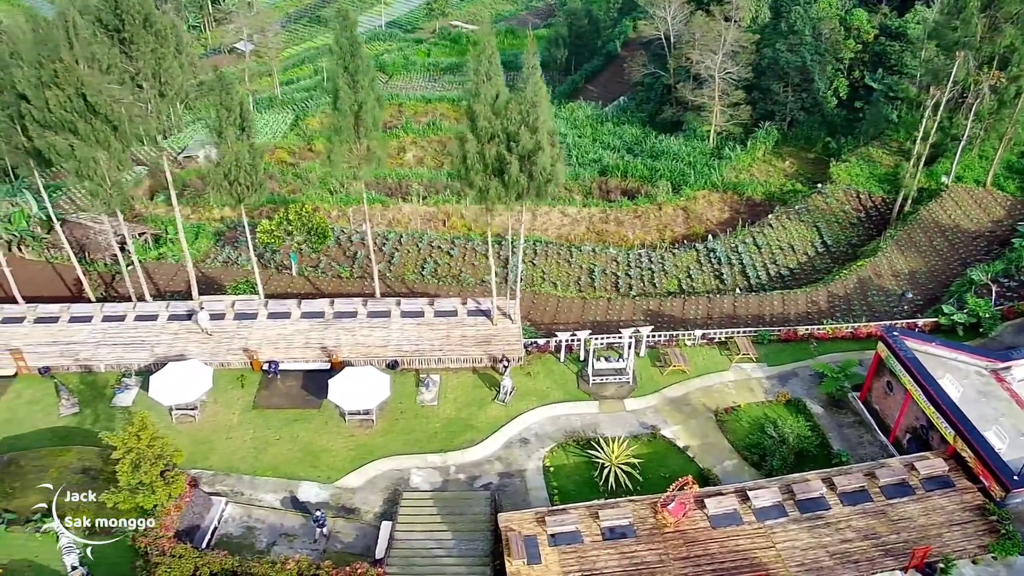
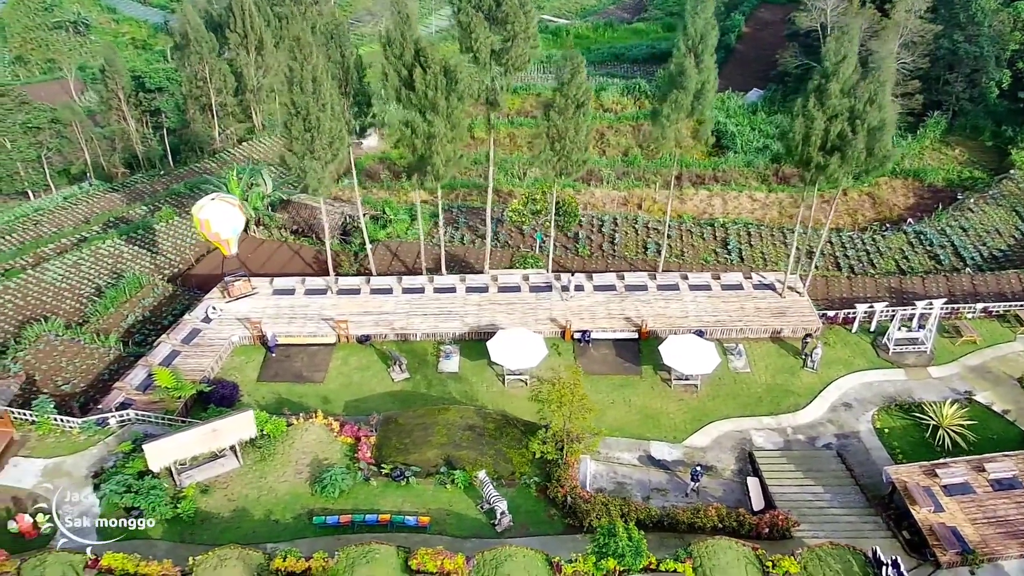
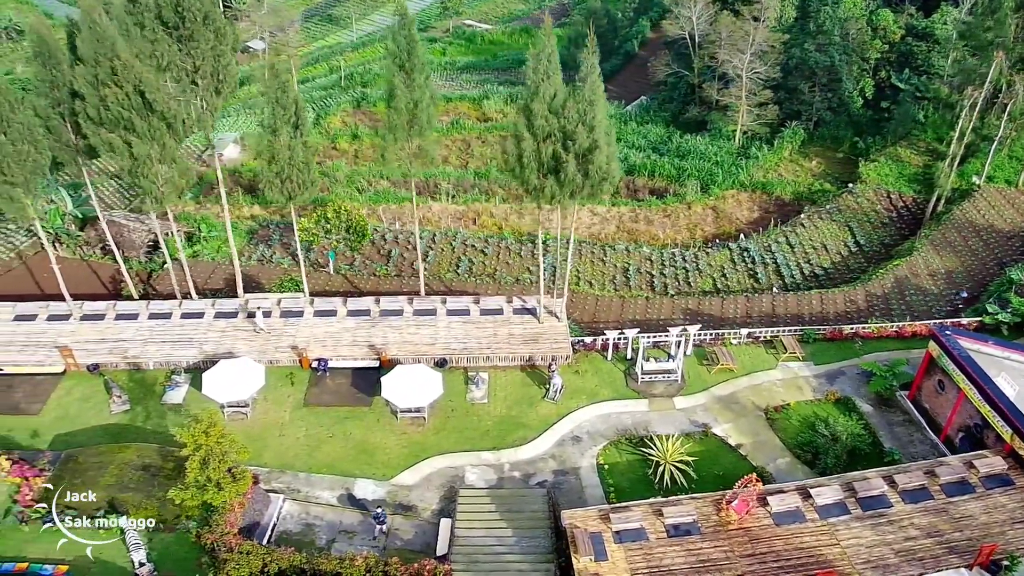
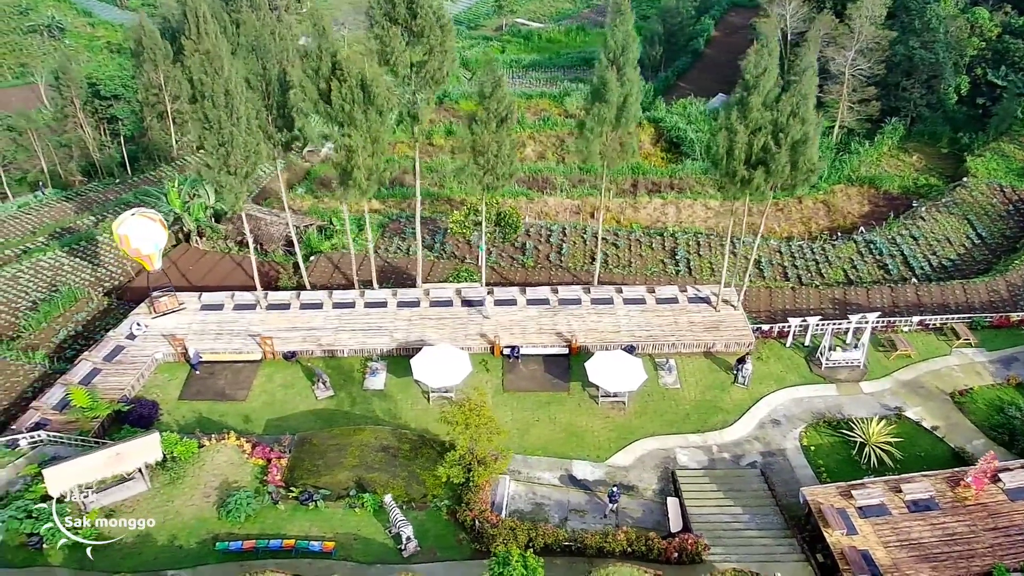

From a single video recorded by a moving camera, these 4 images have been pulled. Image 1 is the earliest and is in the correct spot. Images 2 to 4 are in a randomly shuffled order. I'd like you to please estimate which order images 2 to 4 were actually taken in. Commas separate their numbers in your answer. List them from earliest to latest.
3, 4, 2
